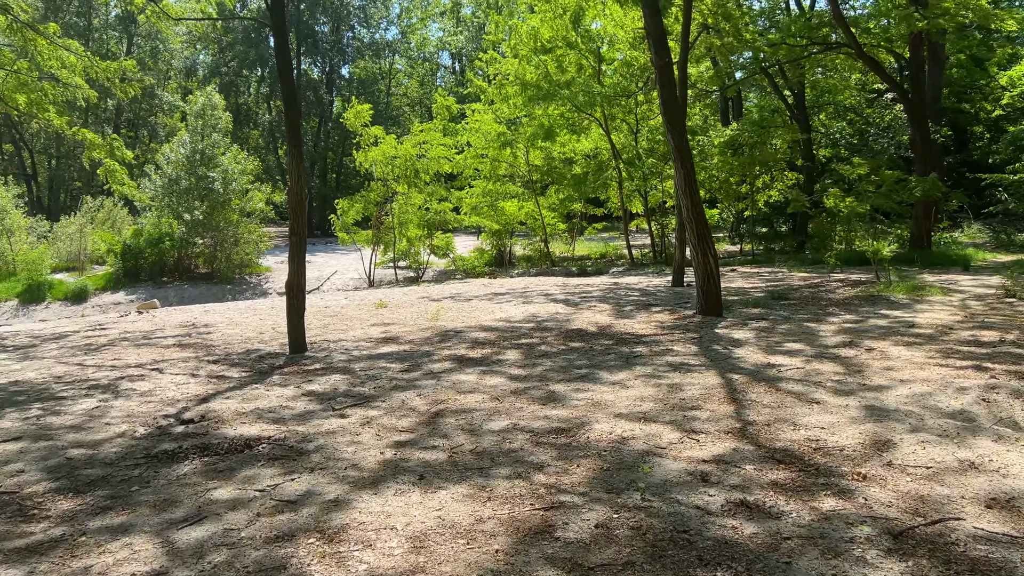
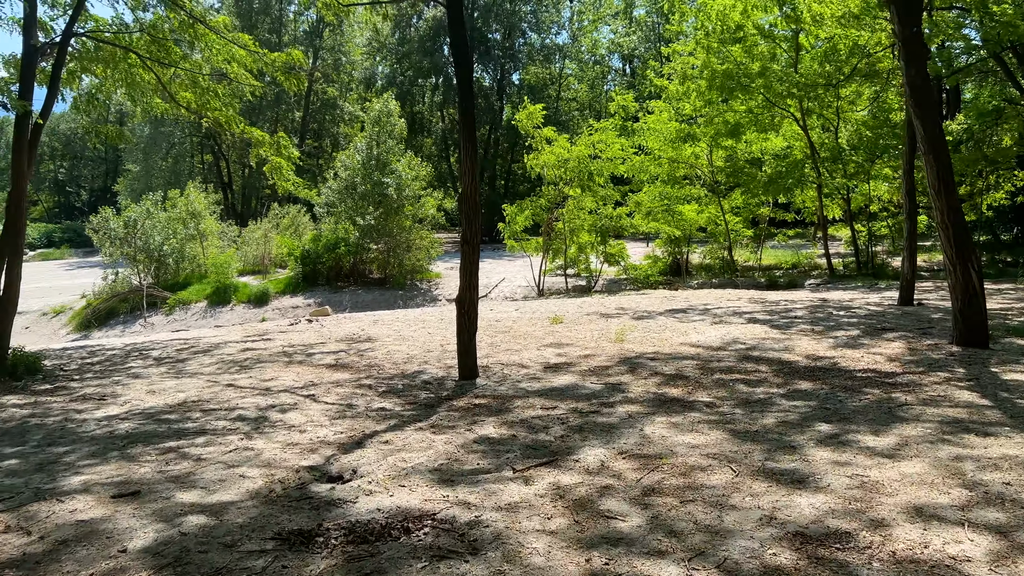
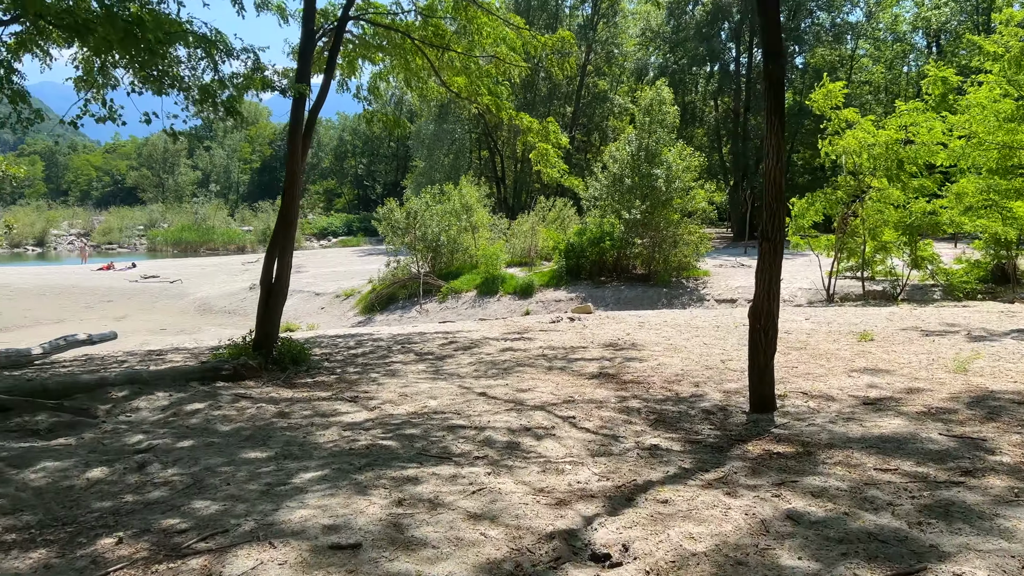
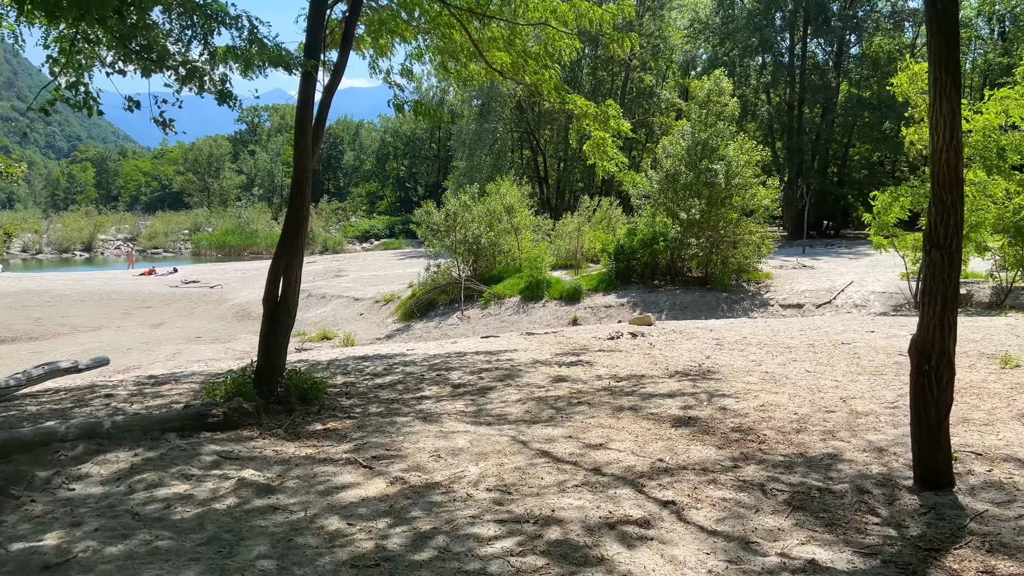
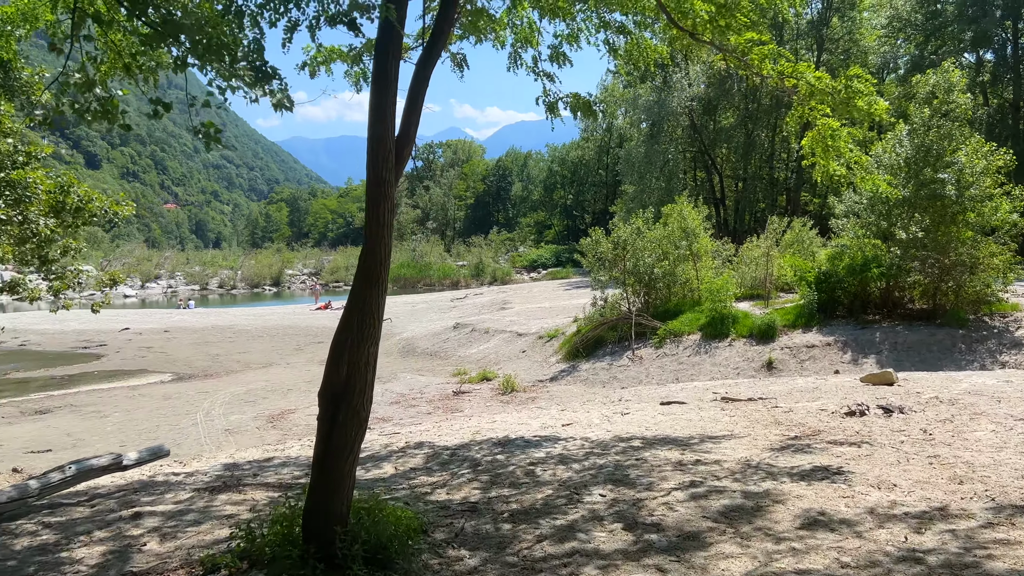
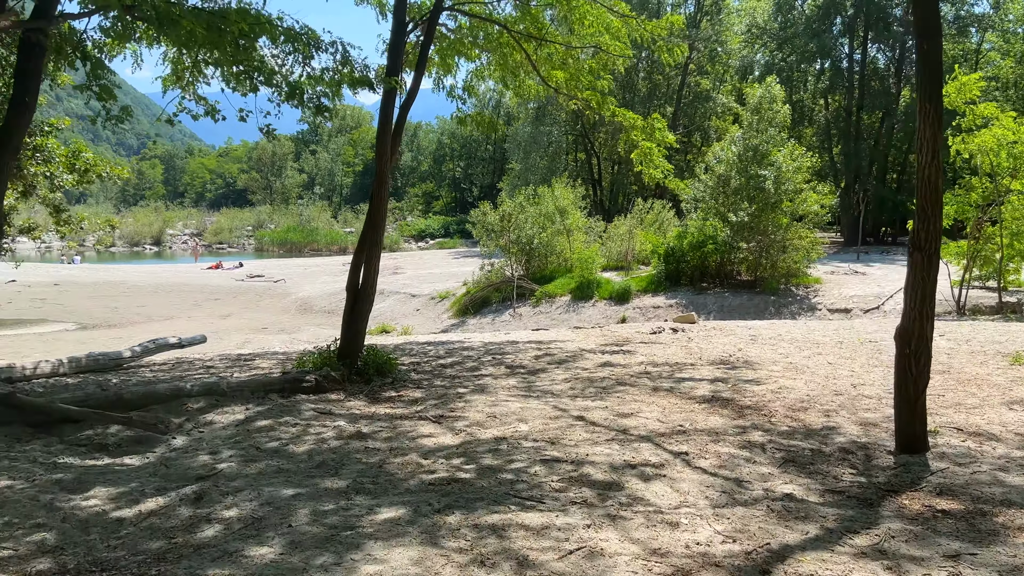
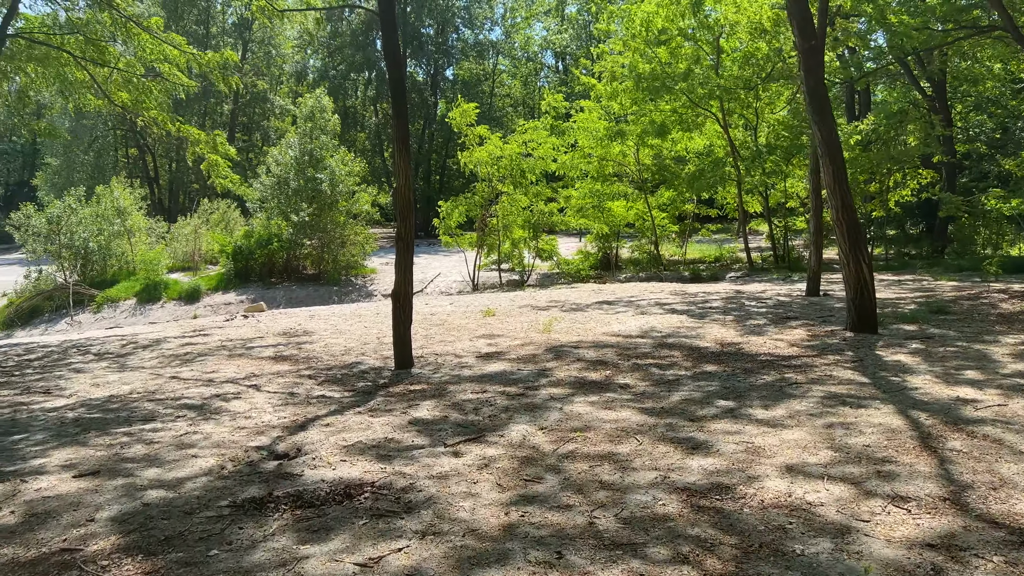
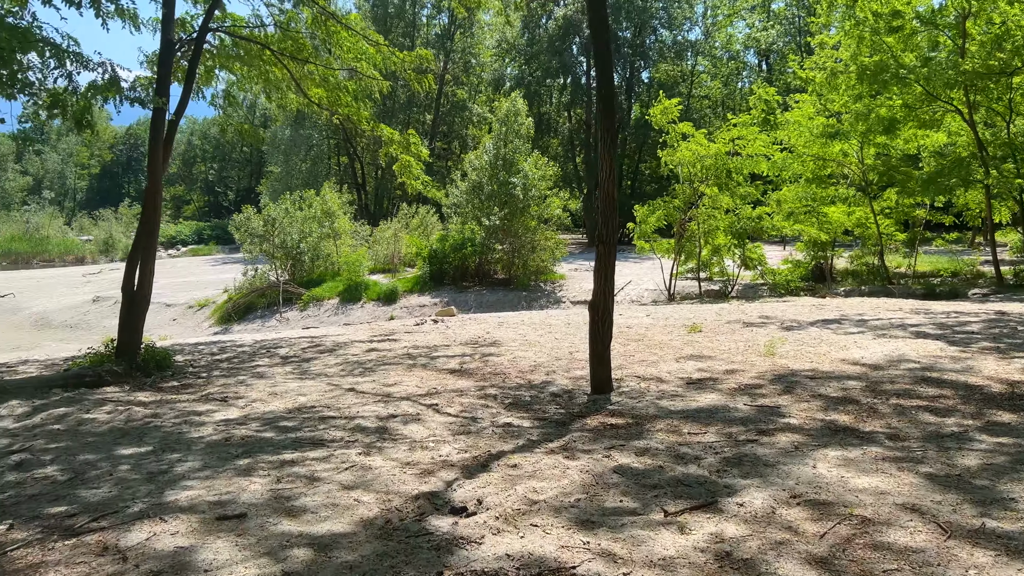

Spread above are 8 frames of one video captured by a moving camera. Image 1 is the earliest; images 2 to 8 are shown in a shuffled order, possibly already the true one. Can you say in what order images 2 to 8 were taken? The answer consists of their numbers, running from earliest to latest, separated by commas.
7, 2, 8, 3, 6, 4, 5
